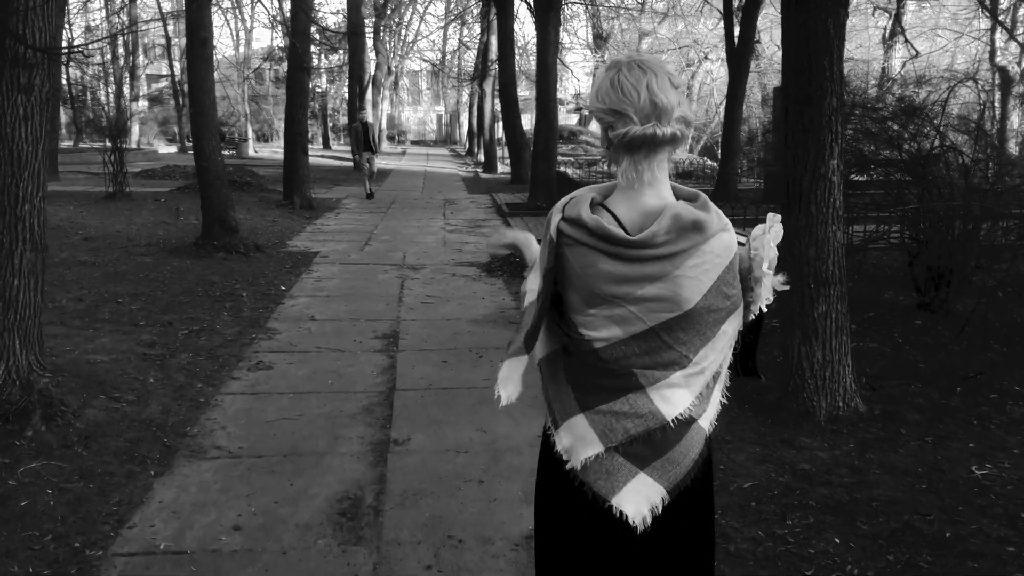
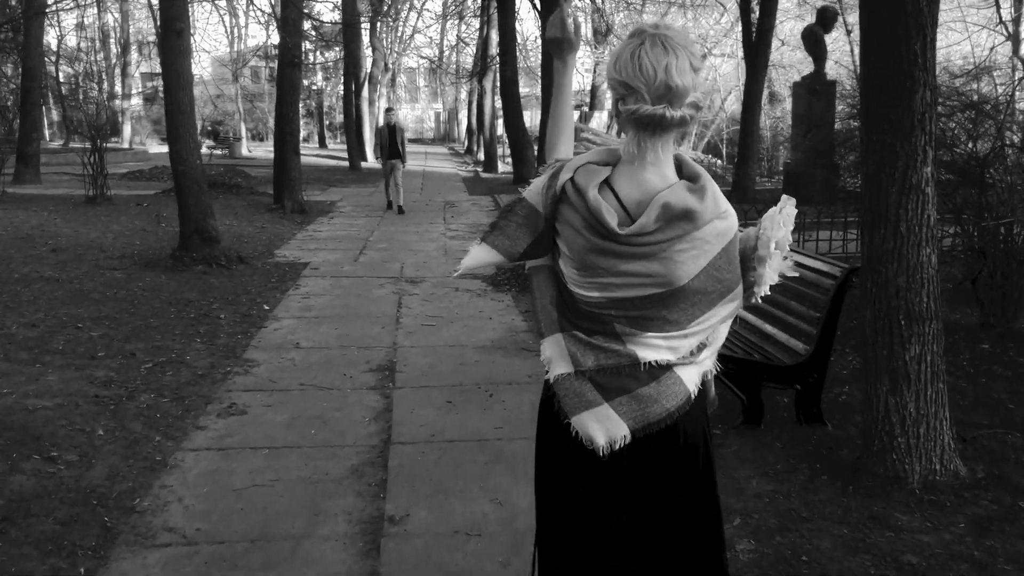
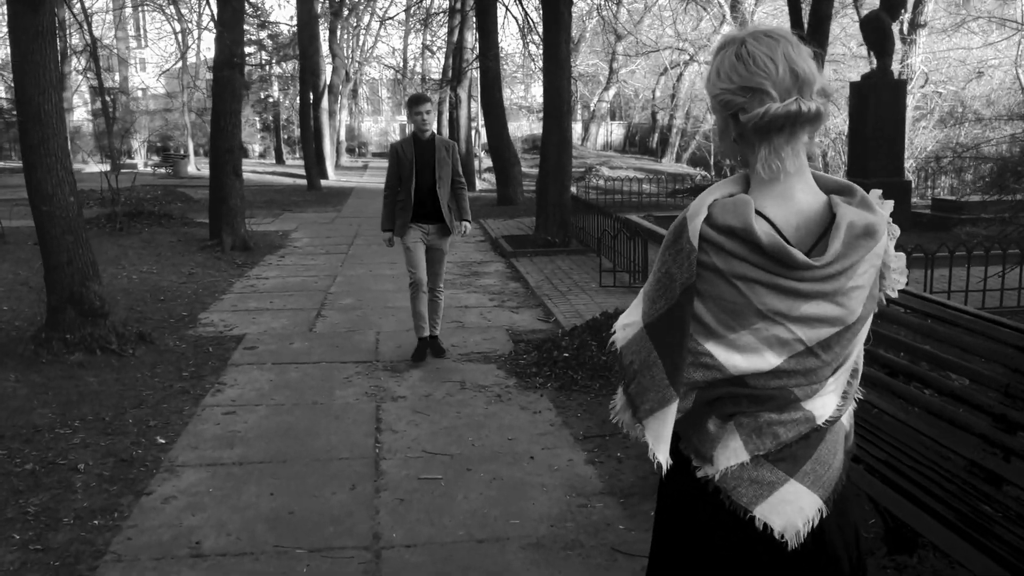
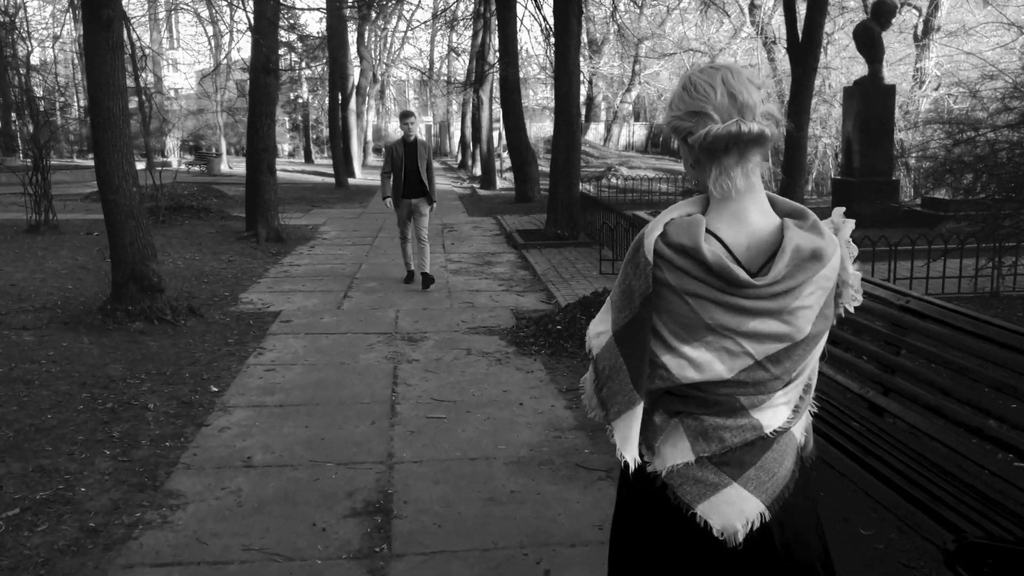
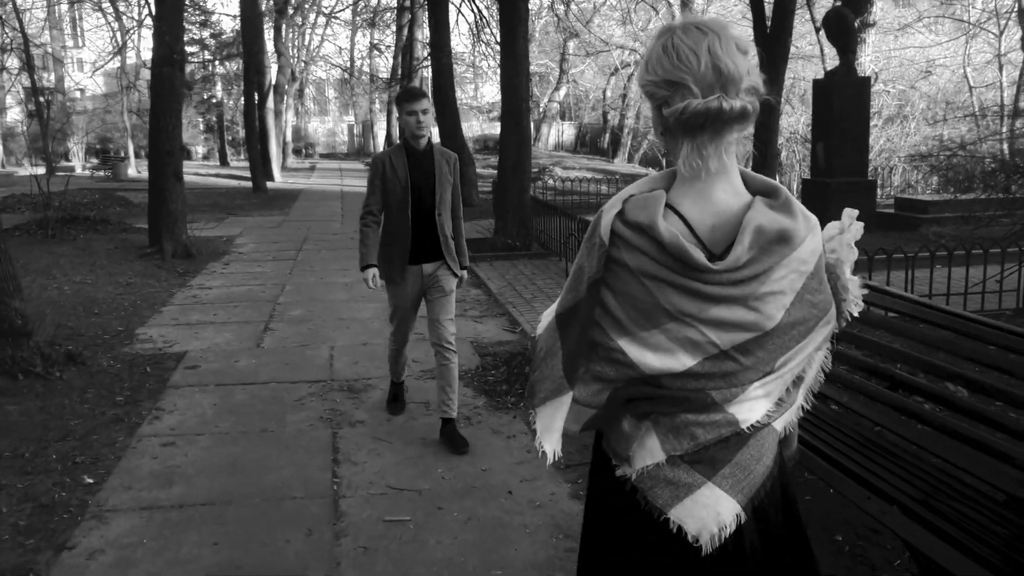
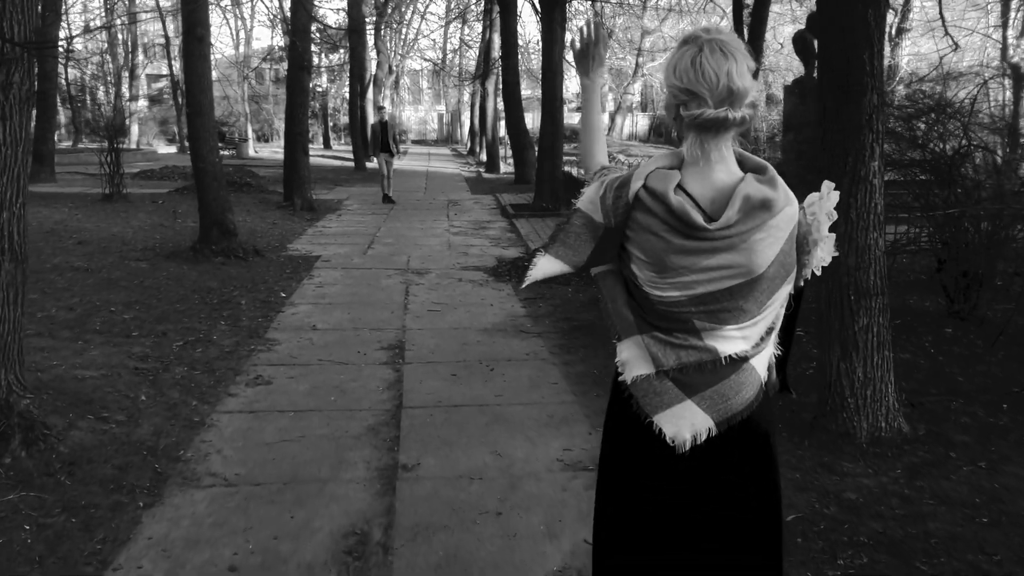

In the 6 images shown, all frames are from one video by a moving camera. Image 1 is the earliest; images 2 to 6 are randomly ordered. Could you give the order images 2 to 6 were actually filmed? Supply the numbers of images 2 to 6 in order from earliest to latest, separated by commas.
6, 2, 4, 3, 5
